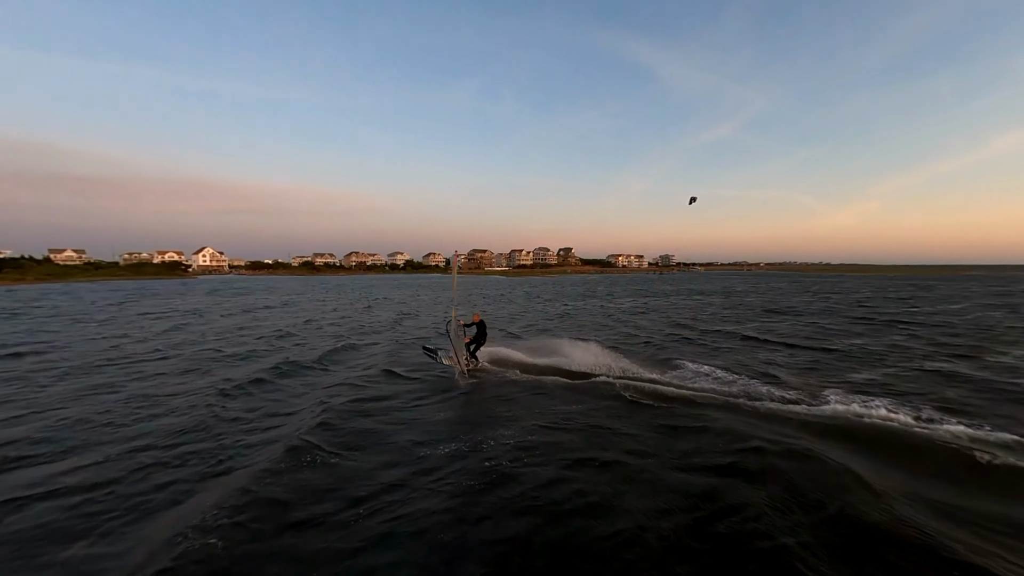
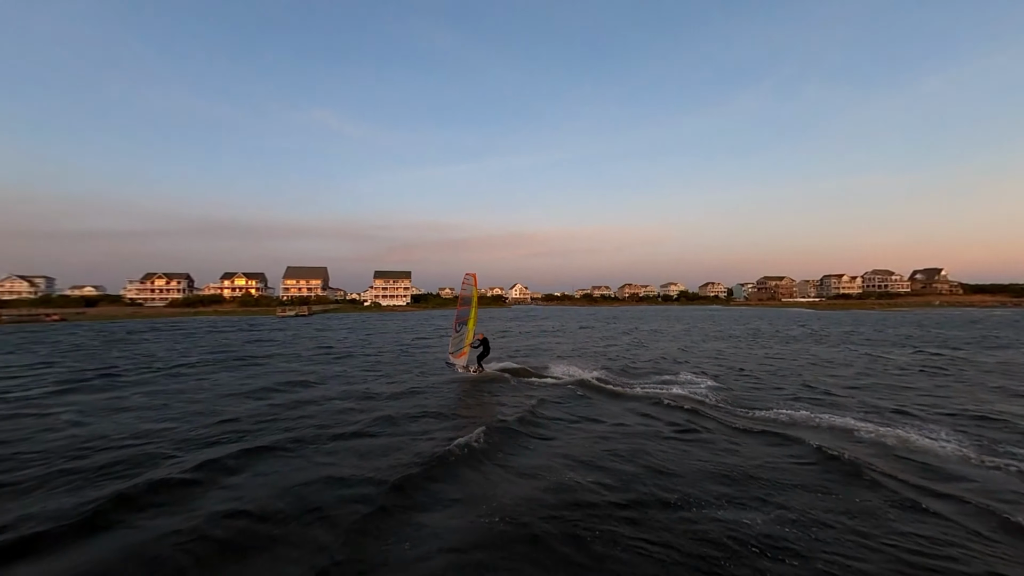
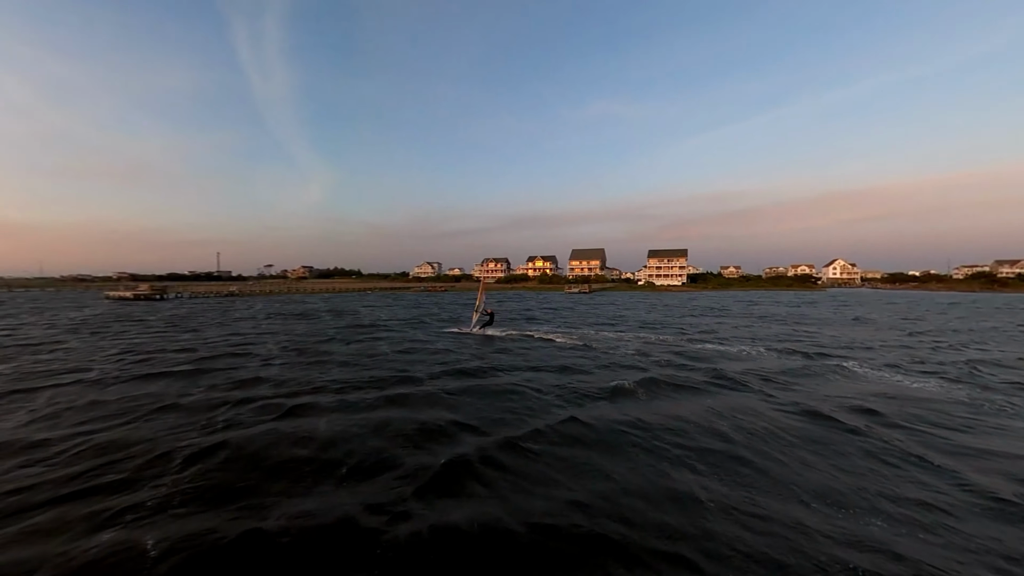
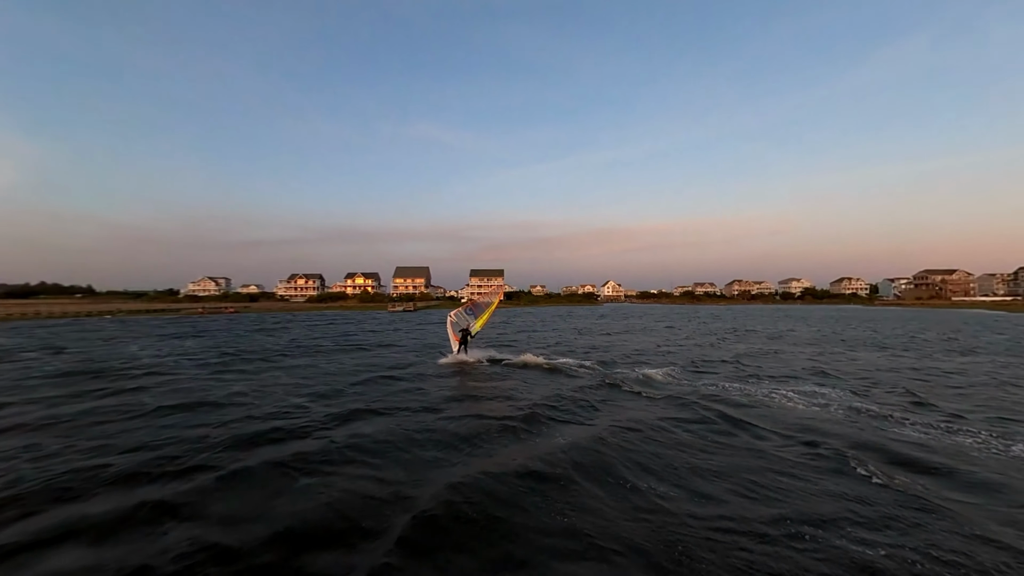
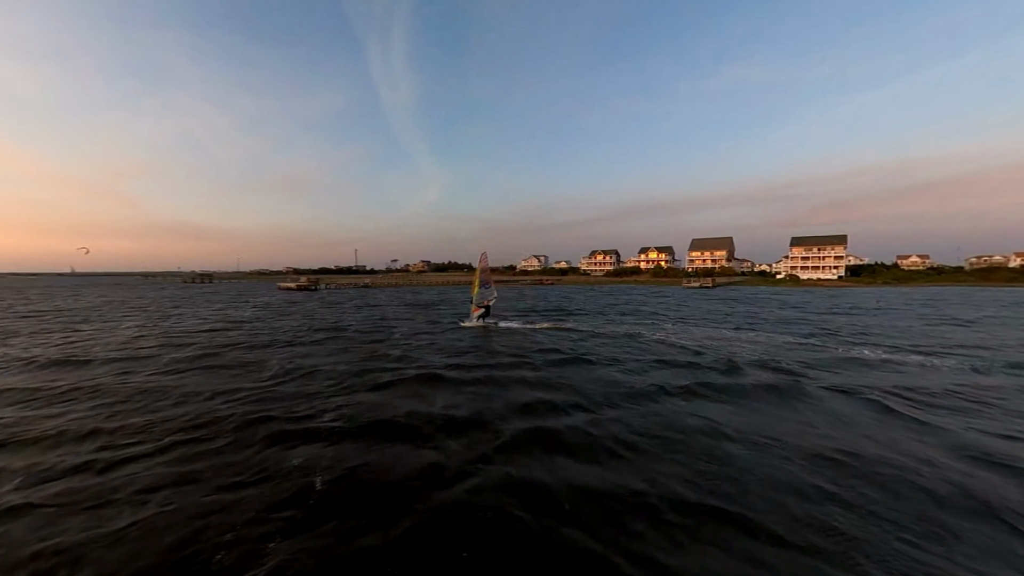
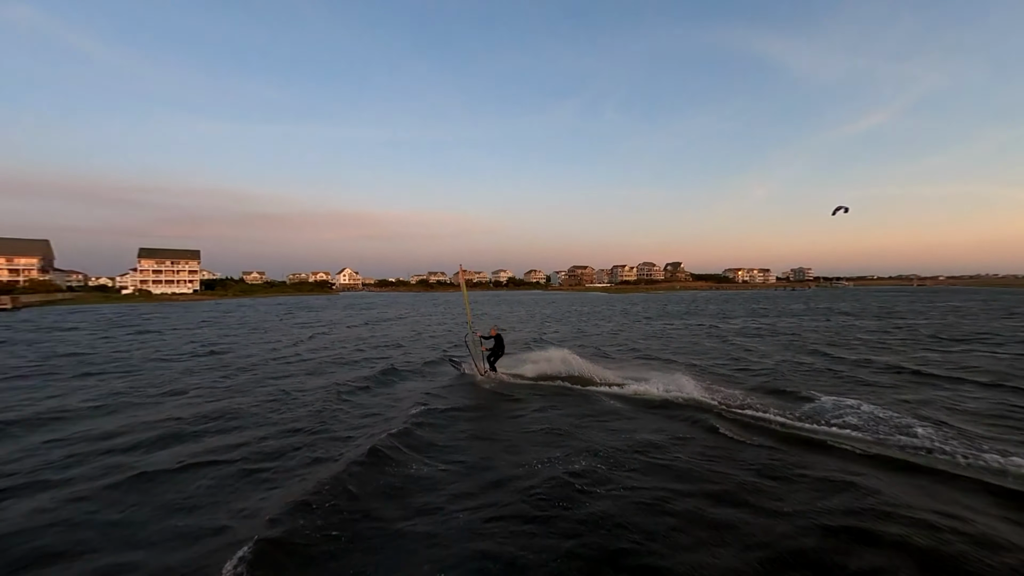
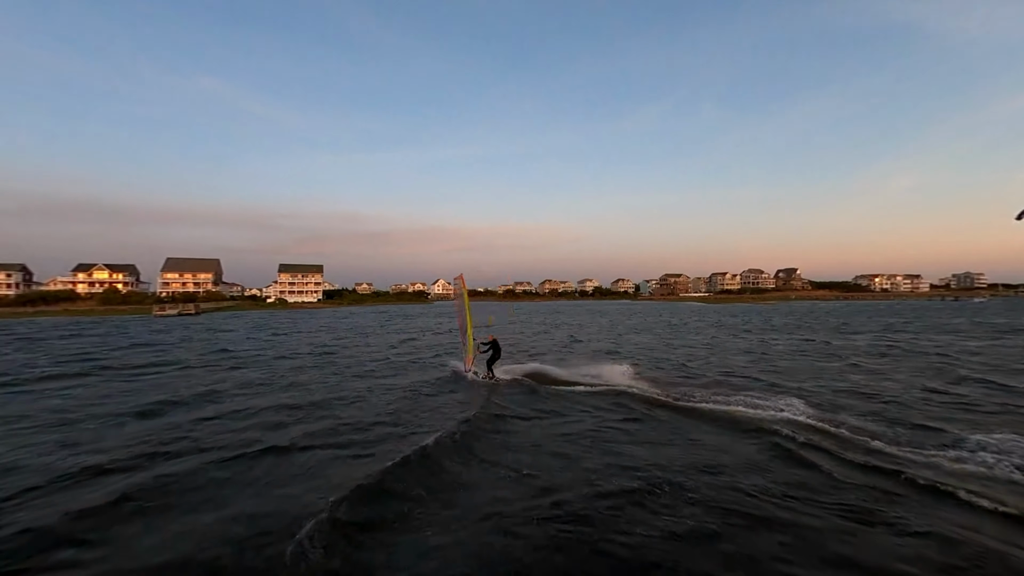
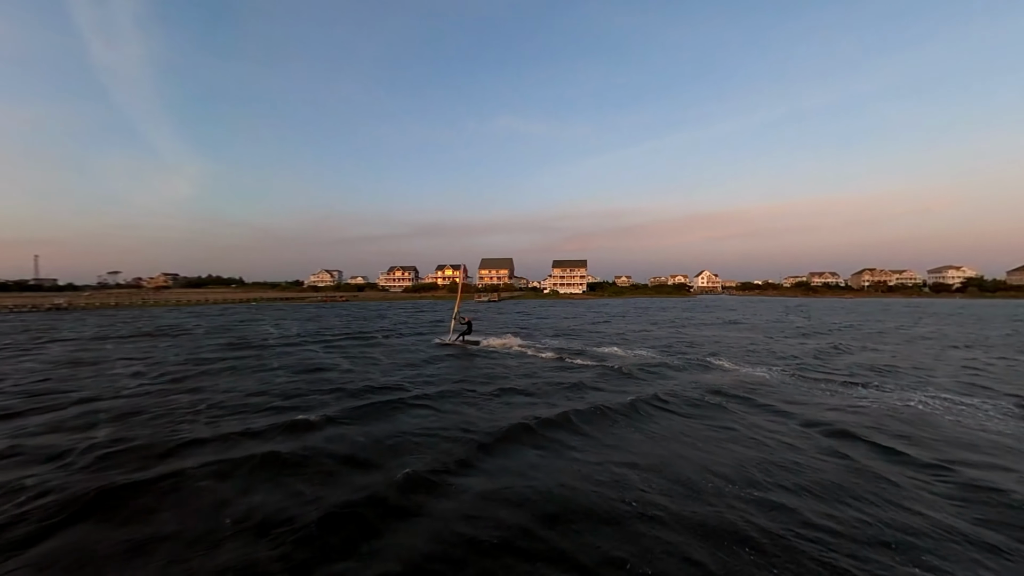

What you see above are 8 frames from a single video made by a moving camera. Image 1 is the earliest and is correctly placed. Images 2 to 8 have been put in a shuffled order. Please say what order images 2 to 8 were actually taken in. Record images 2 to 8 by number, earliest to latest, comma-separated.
6, 7, 2, 4, 8, 3, 5
